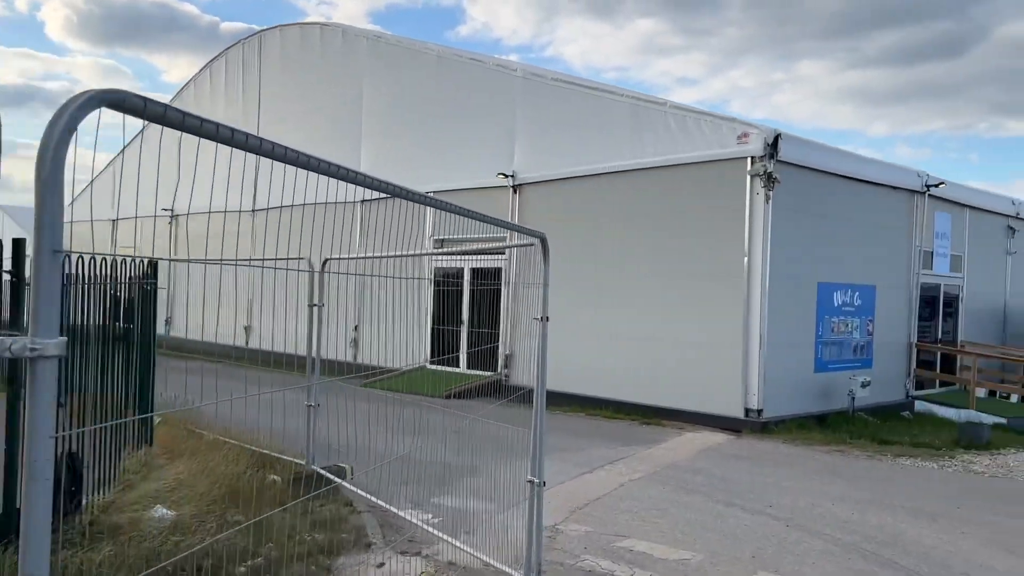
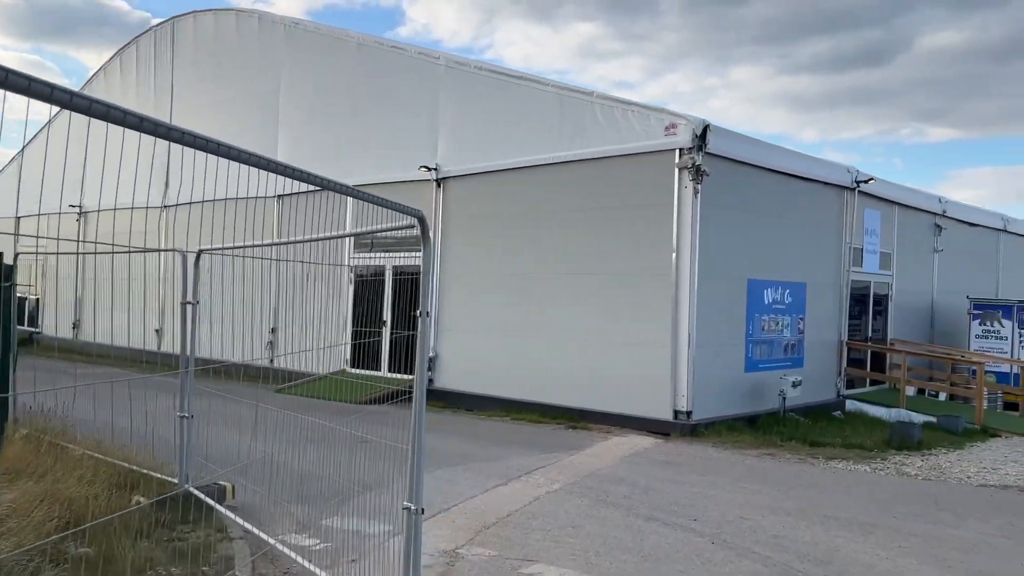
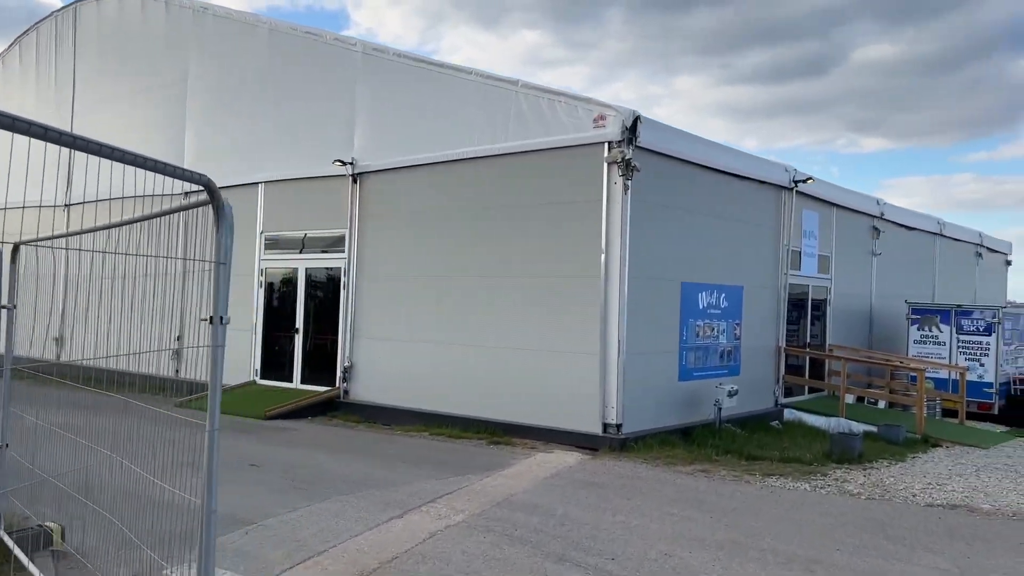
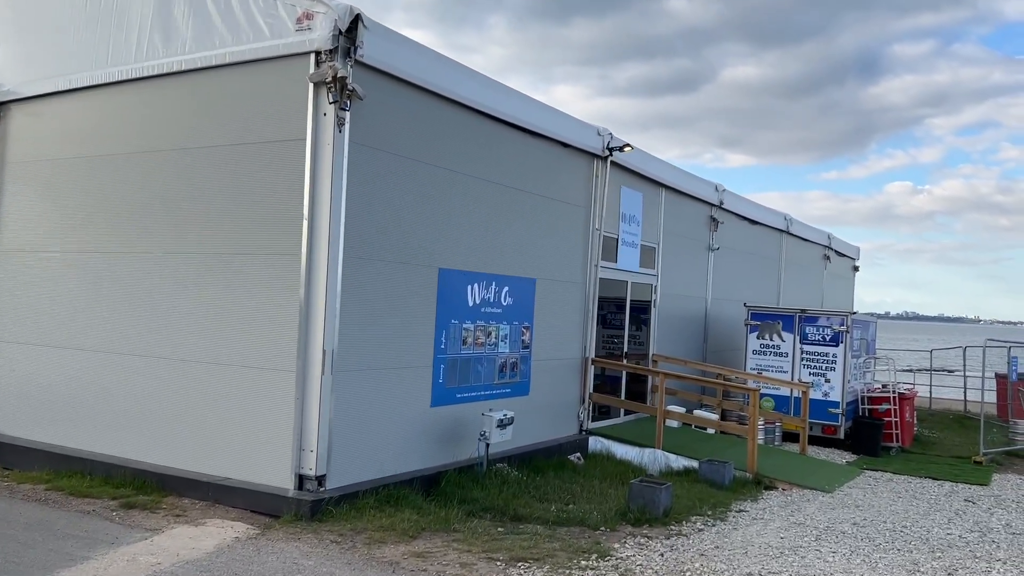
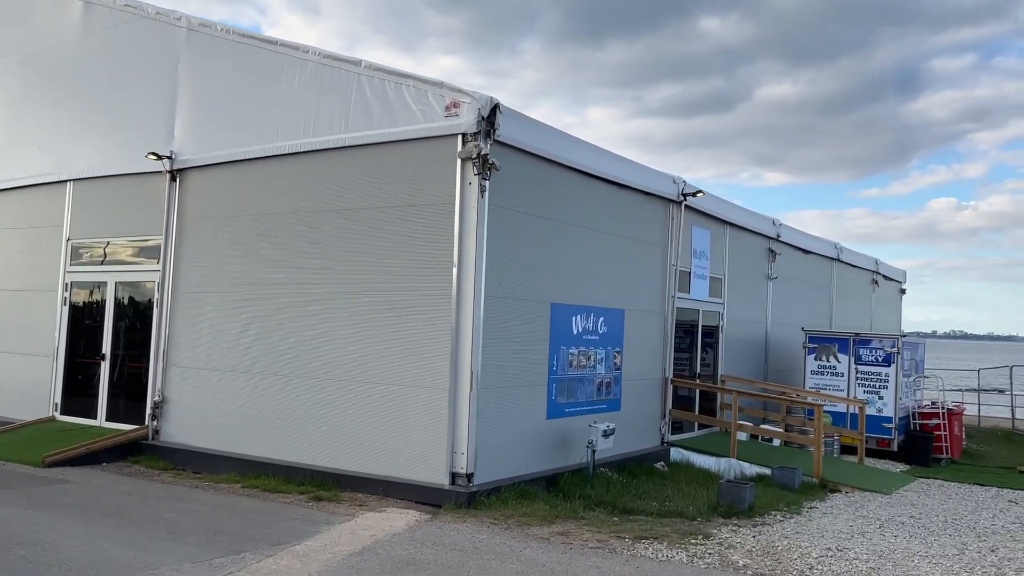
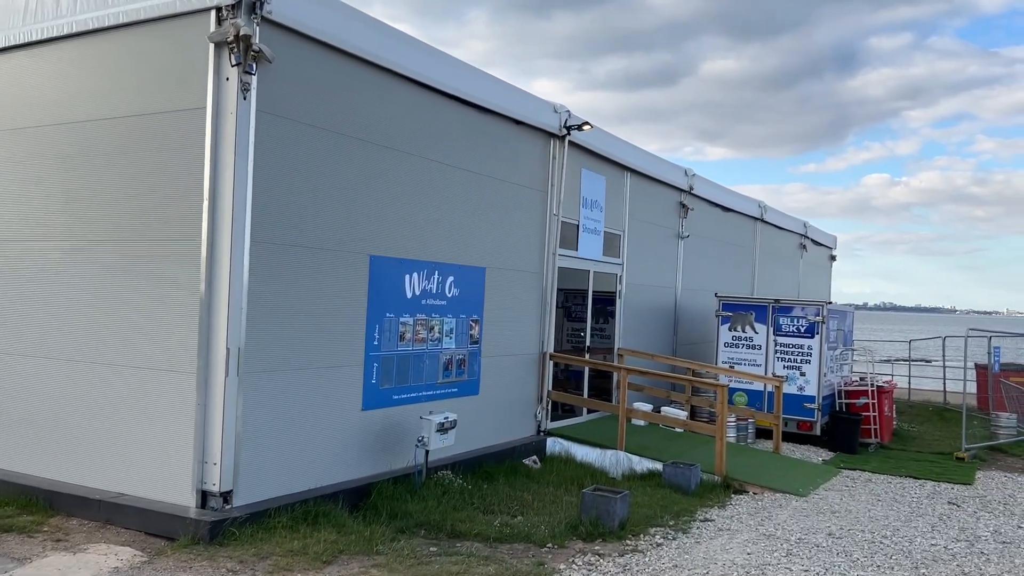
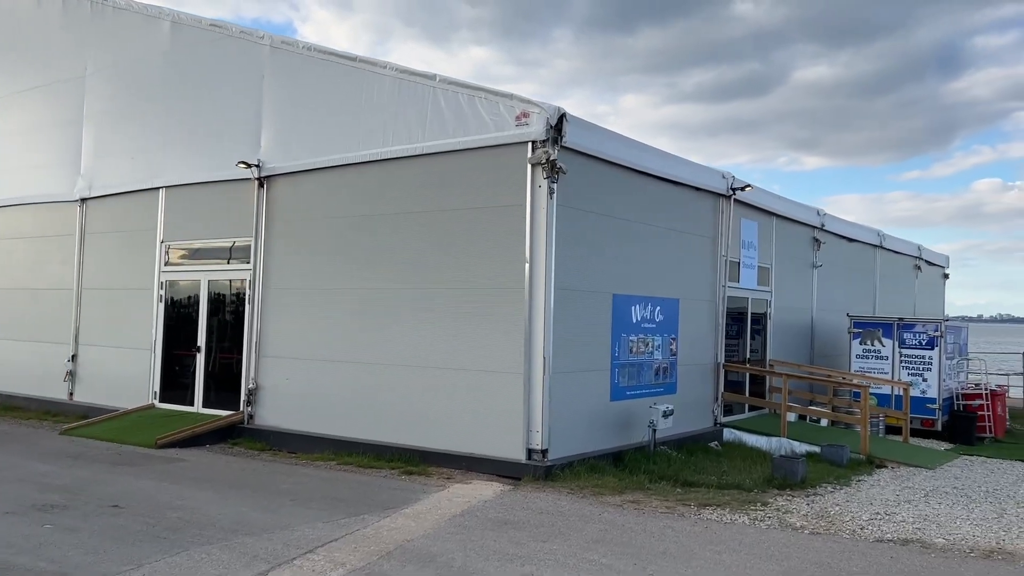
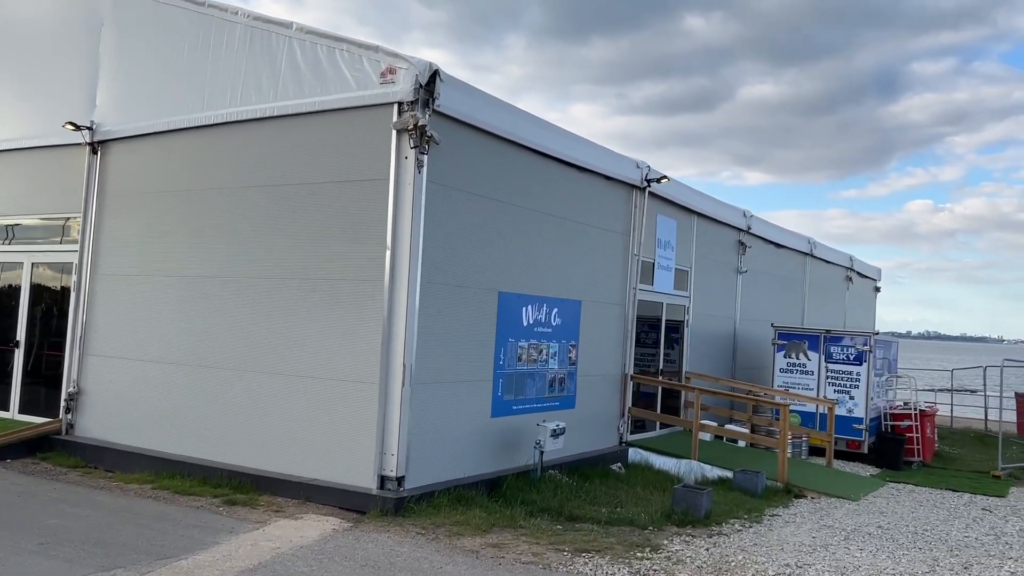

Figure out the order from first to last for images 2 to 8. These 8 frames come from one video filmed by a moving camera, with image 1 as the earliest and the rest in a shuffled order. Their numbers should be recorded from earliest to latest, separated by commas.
2, 3, 7, 5, 8, 4, 6
